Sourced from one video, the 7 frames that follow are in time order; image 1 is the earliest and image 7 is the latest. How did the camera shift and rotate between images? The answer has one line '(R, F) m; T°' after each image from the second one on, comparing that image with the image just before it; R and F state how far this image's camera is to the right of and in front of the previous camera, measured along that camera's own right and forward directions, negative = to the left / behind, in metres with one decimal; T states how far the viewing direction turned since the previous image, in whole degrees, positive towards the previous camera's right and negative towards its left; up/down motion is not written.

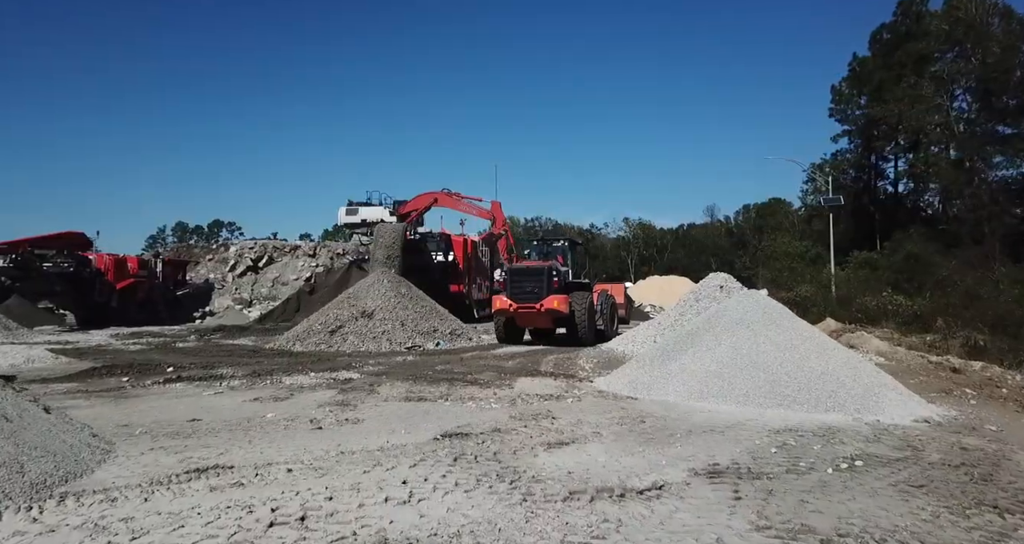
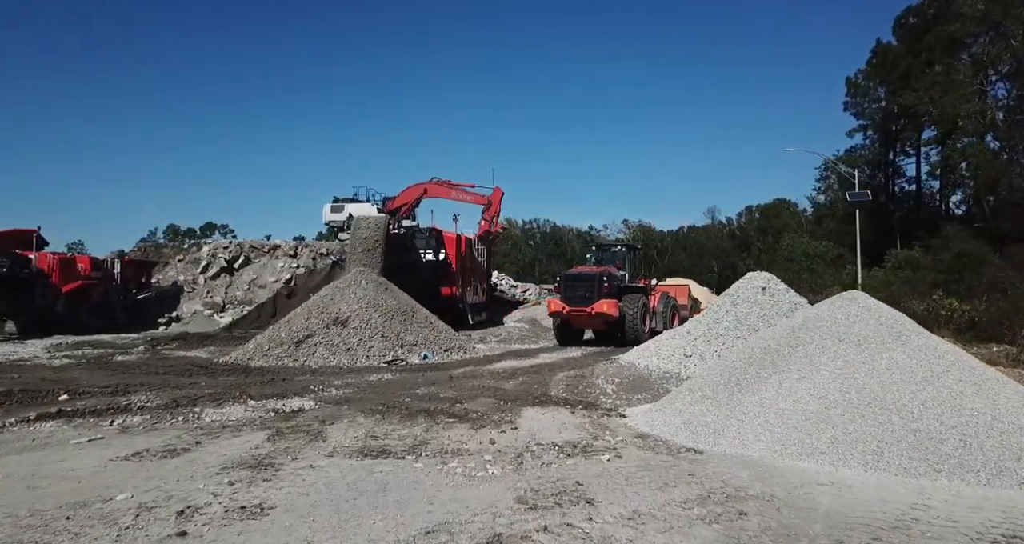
(-0.1, +2.3) m; 0°
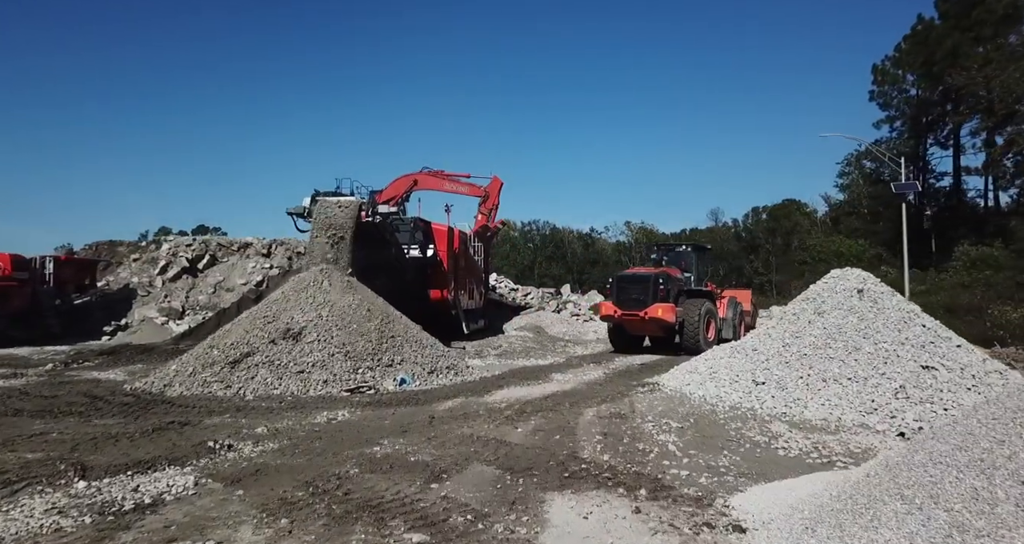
(-0.1, +3.0) m; 0°
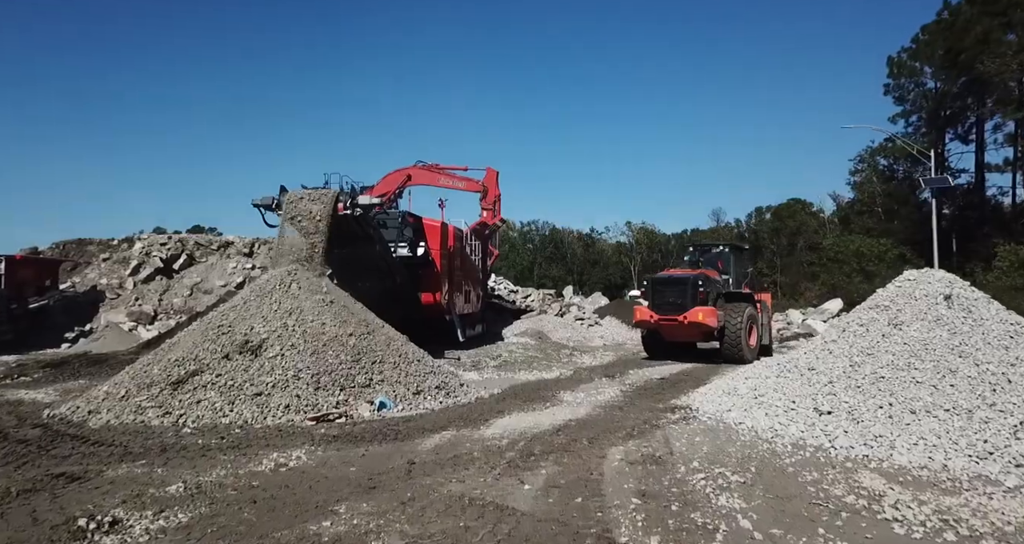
(0.0, +1.6) m; 0°
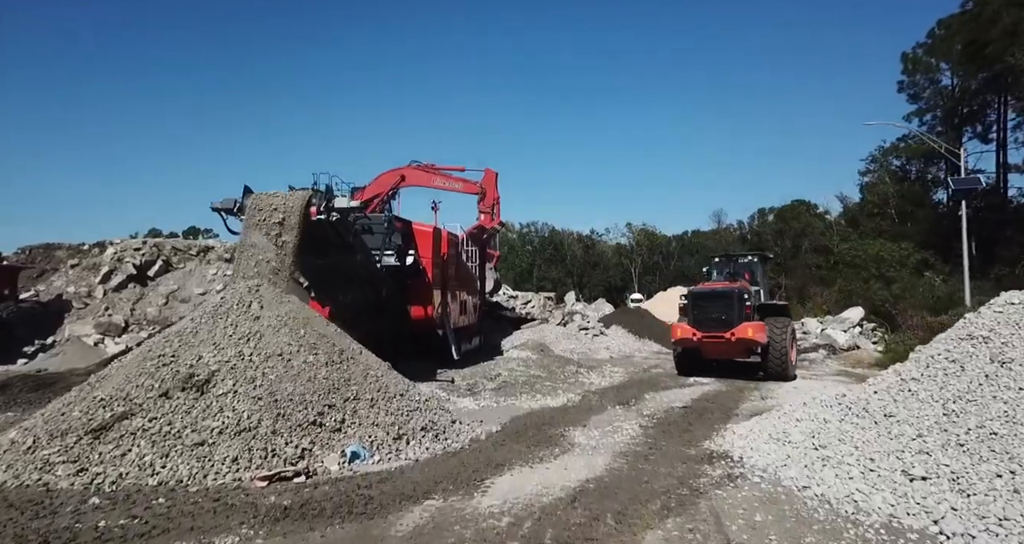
(0.0, +1.4) m; 0°
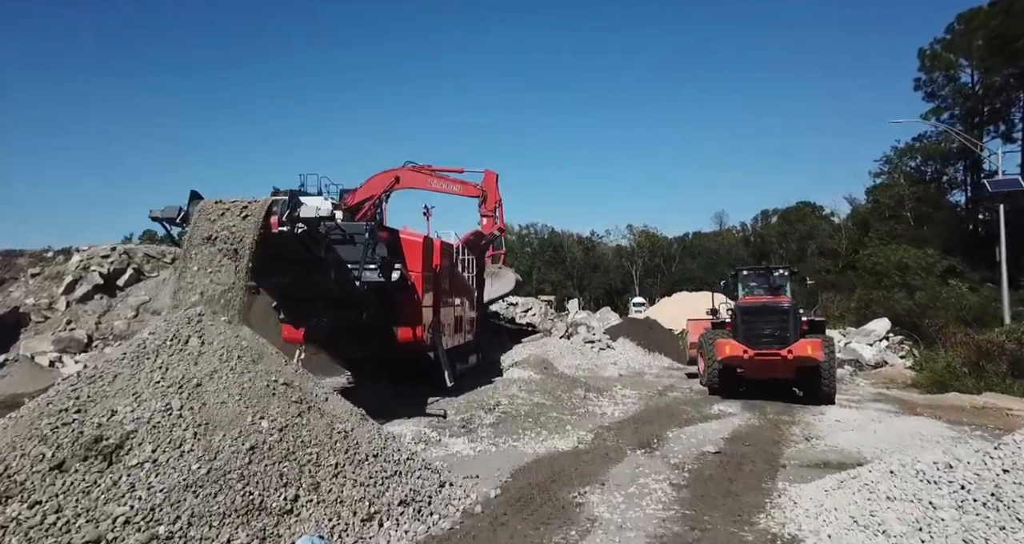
(0.0, +1.6) m; 0°
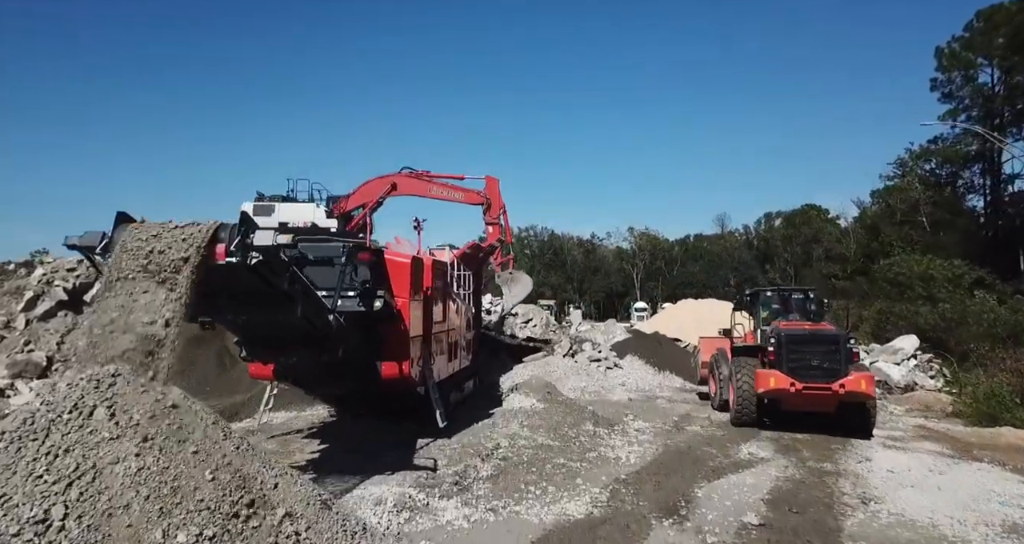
(0.0, +1.4) m; 0°
